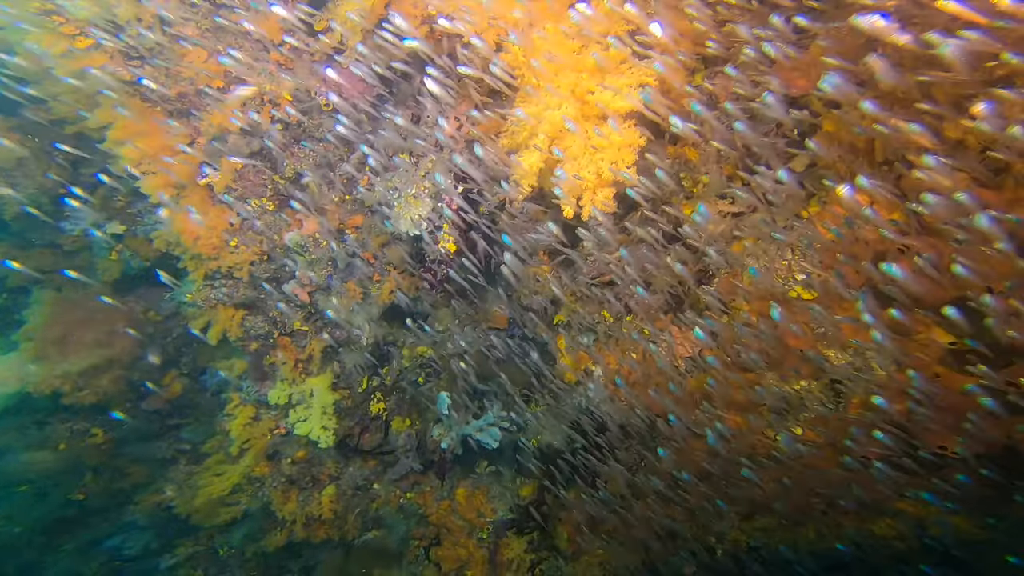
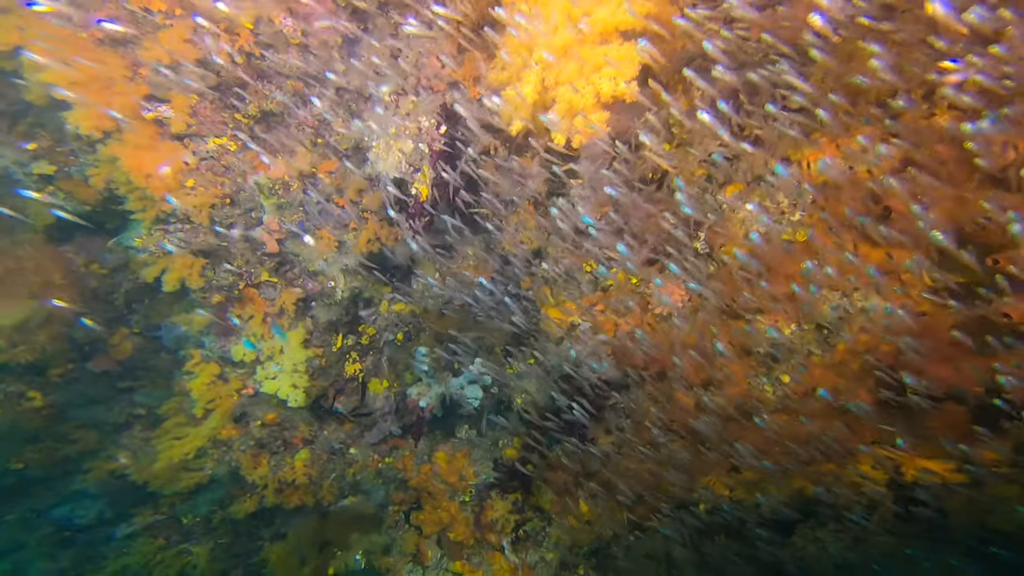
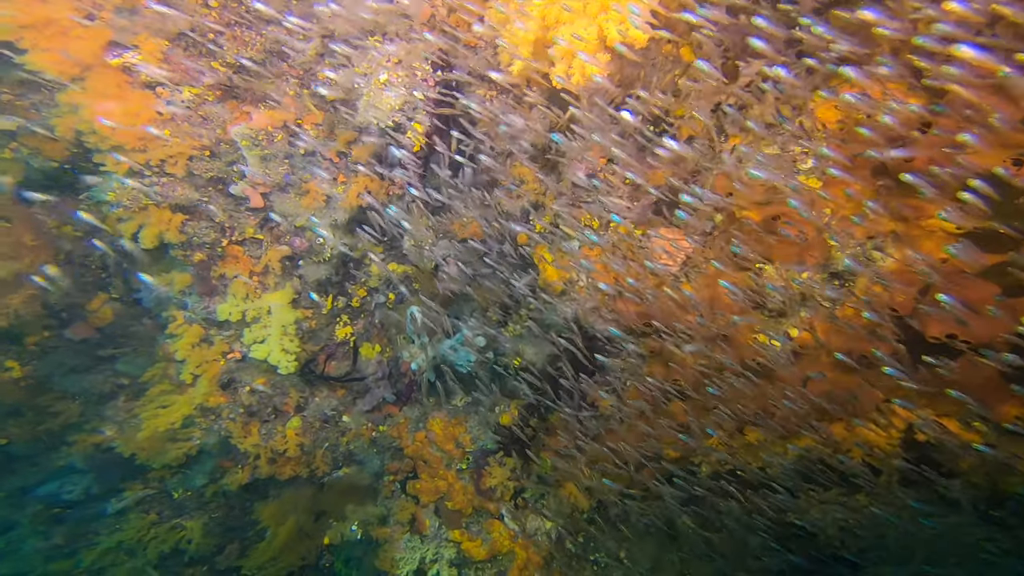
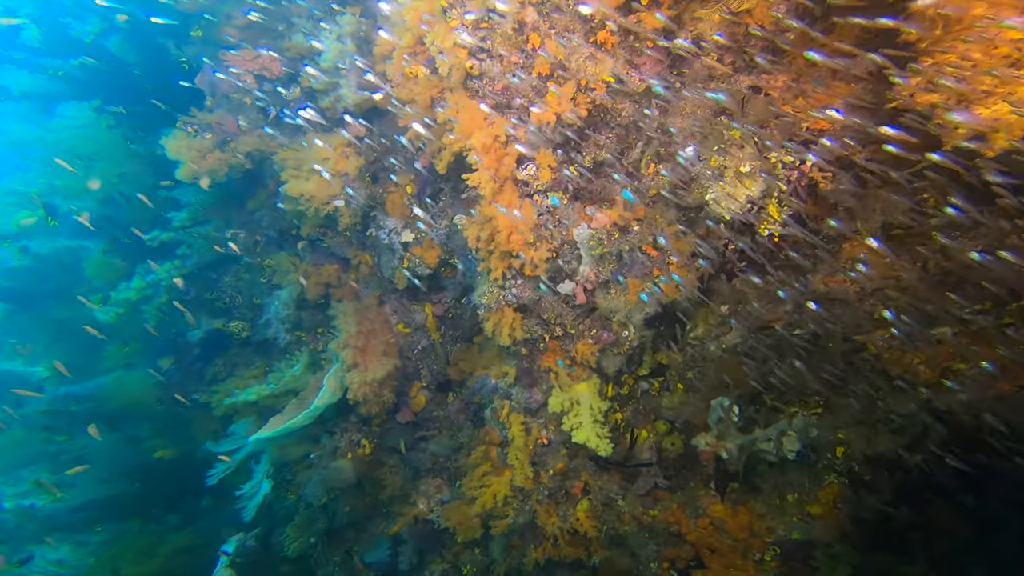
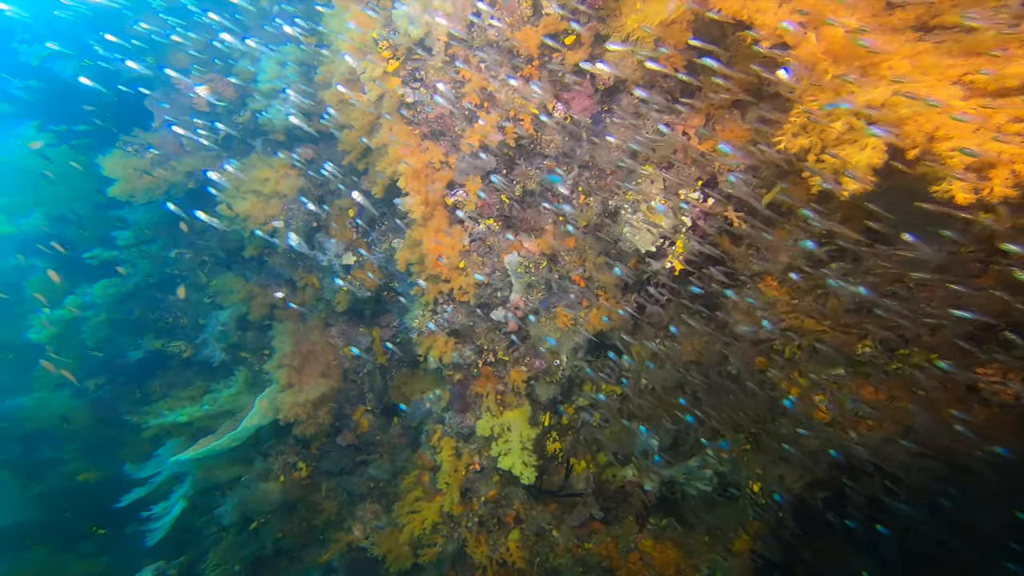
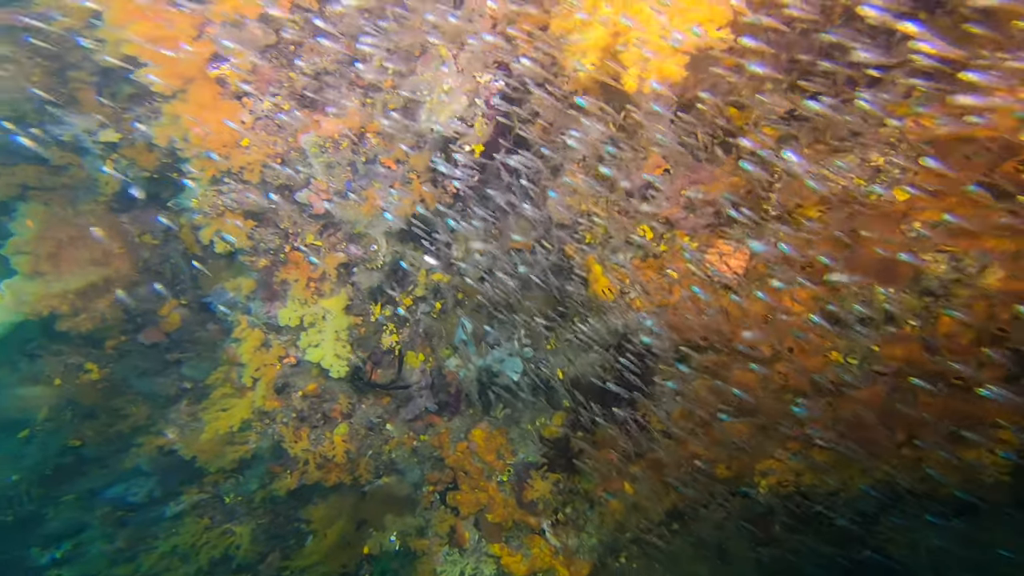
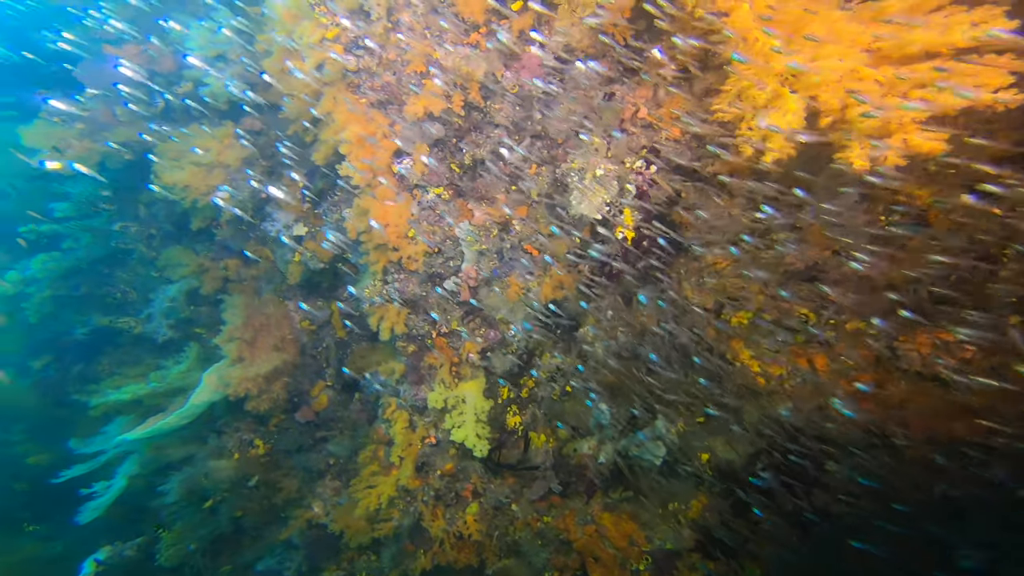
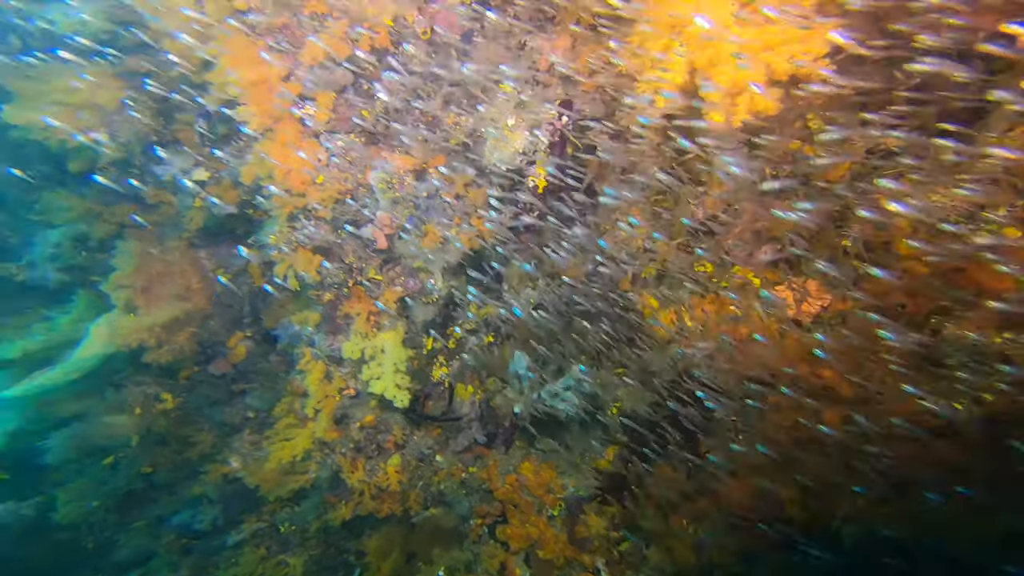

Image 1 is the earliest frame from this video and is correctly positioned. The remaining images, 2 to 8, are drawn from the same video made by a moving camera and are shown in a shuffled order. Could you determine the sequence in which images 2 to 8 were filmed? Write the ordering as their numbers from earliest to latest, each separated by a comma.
2, 3, 6, 8, 7, 5, 4
